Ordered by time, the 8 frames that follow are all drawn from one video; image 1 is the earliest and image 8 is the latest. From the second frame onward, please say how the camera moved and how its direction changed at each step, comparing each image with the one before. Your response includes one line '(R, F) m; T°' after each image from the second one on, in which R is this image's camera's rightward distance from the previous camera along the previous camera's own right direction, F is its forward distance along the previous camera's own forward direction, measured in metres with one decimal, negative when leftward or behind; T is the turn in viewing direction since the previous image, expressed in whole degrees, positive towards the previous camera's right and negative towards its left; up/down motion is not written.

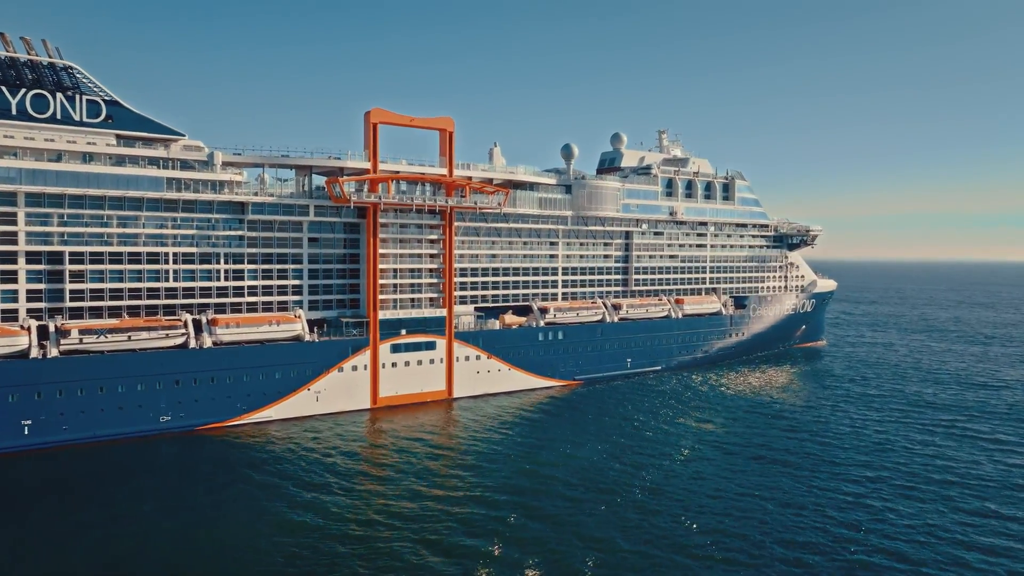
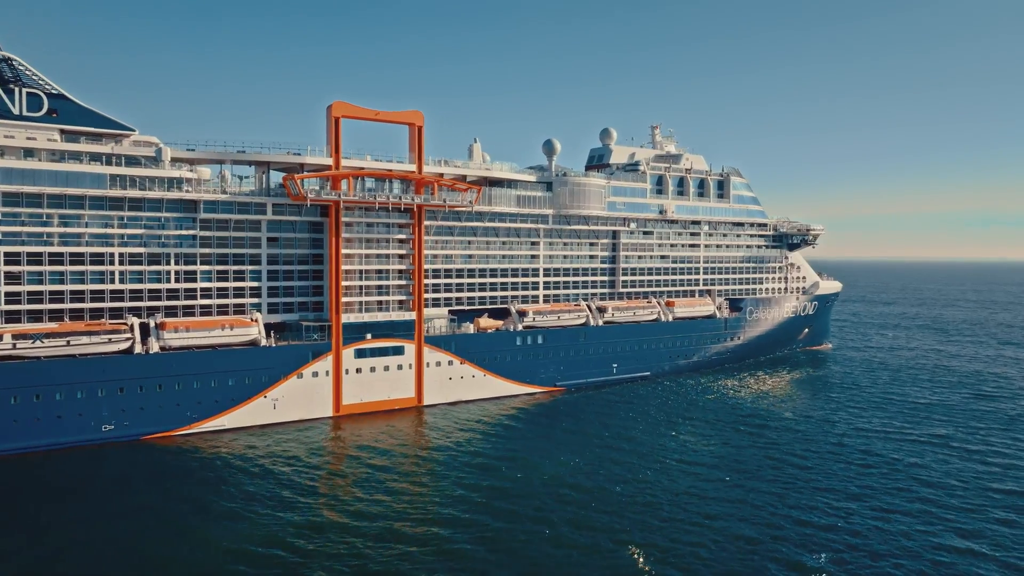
(+2.4, +2.0) m; -1°
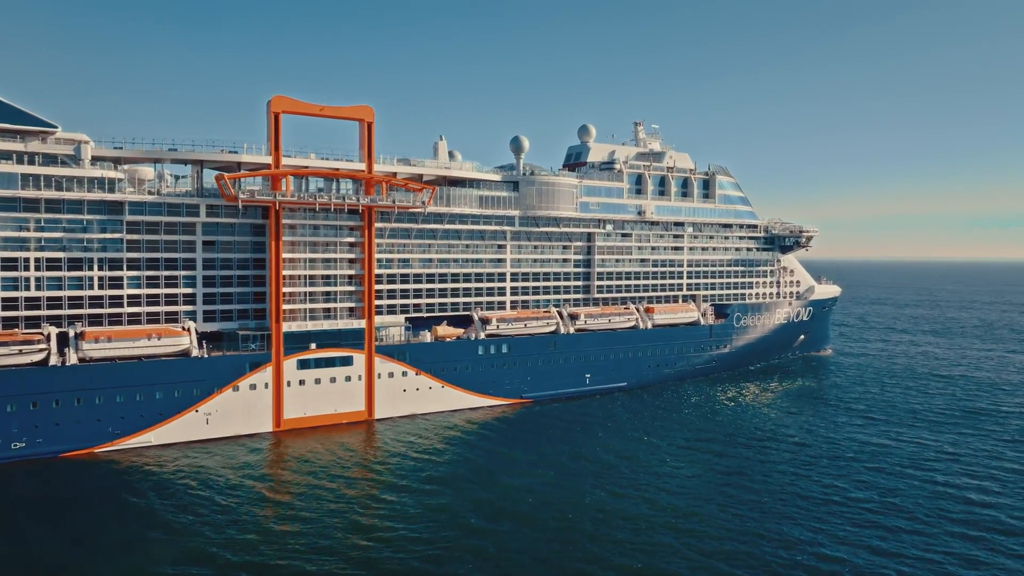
(+3.0, +2.4) m; -1°
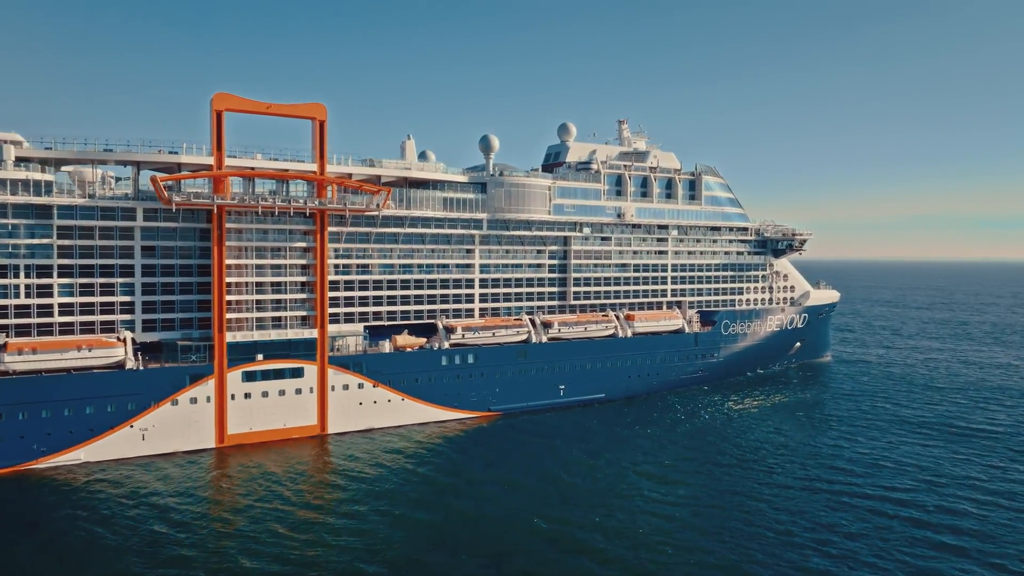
(+2.6, +2.1) m; -1°
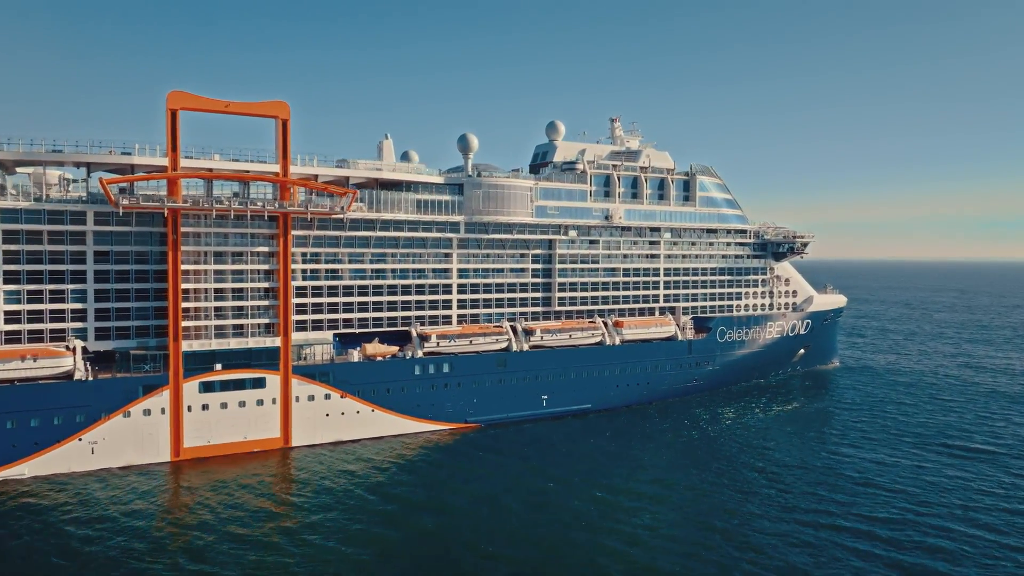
(+2.1, +1.7) m; -2°
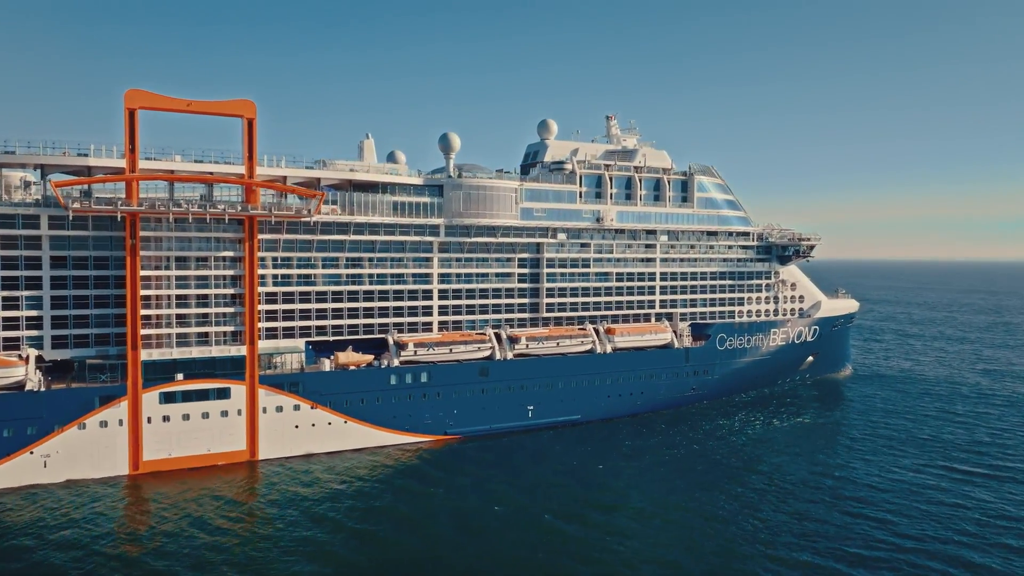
(+2.0, +1.7) m; -2°
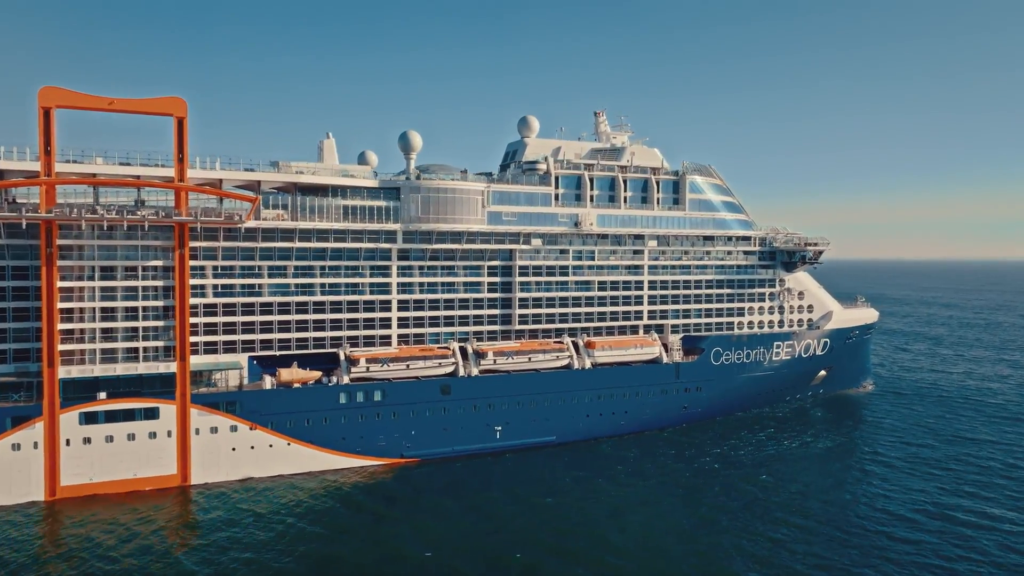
(+3.5, +3.0) m; -3°
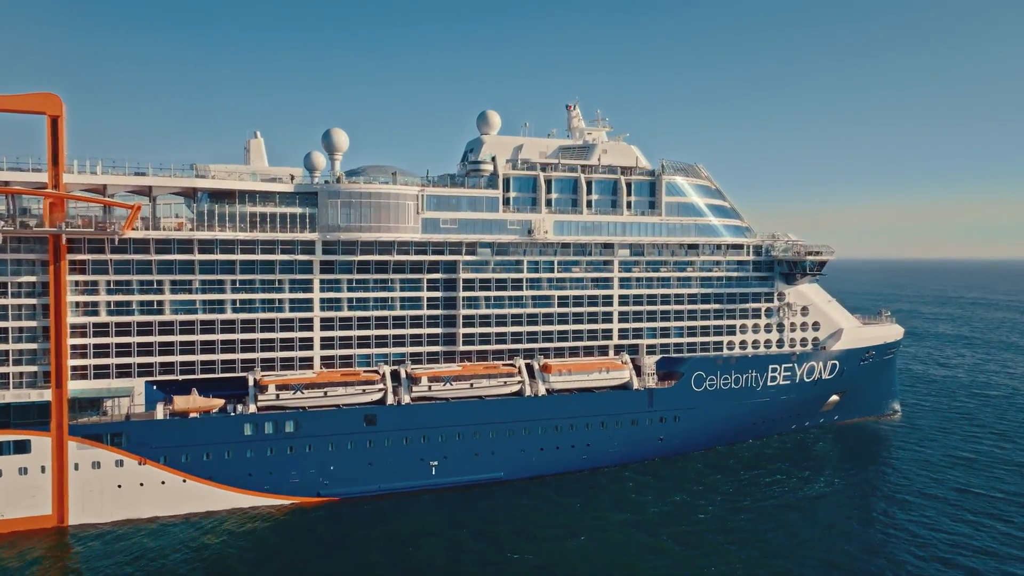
(+4.9, +4.3) m; -4°
